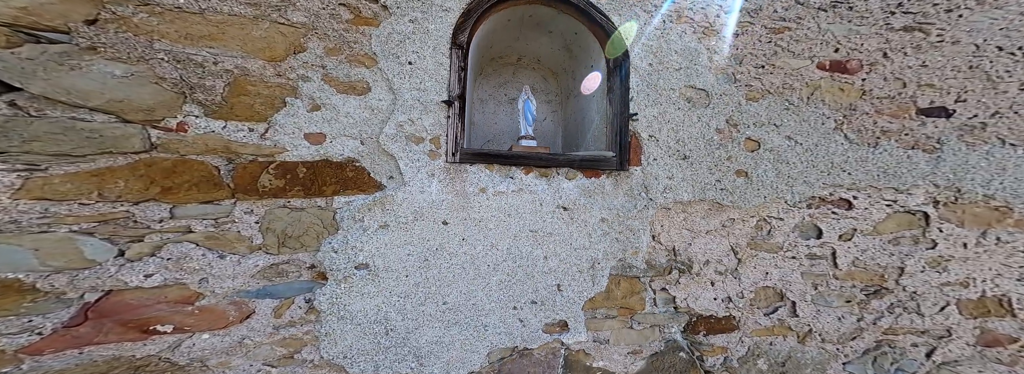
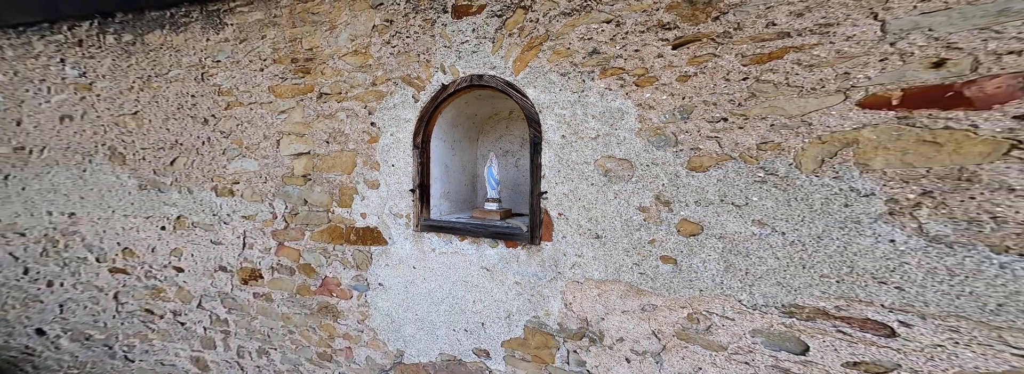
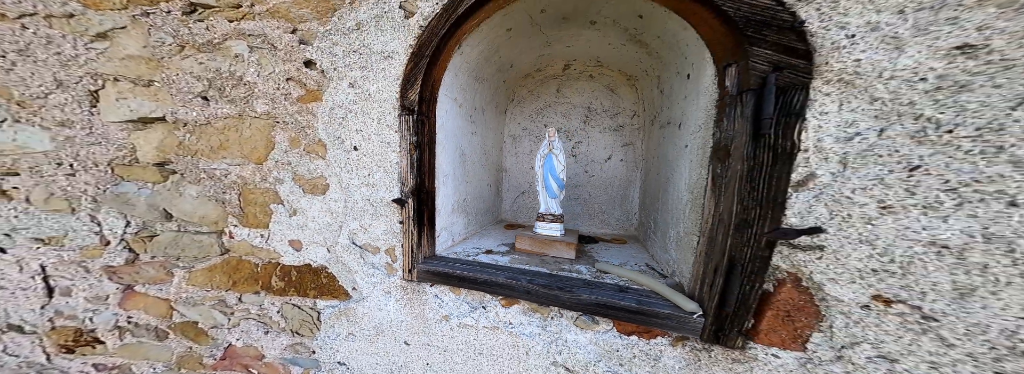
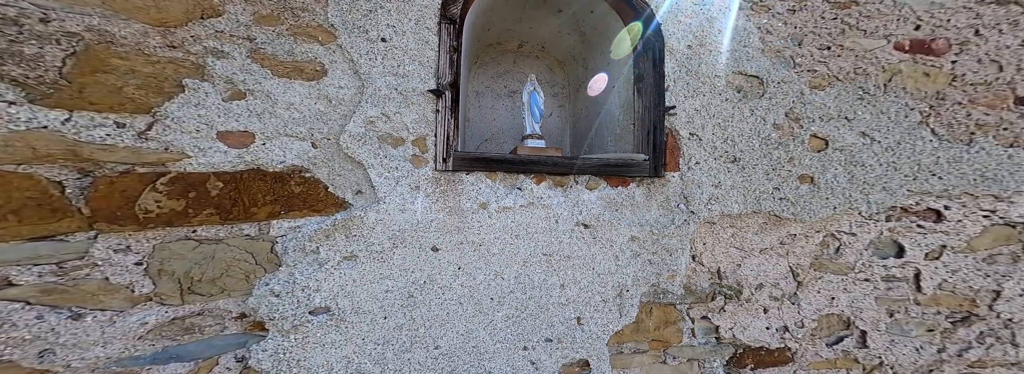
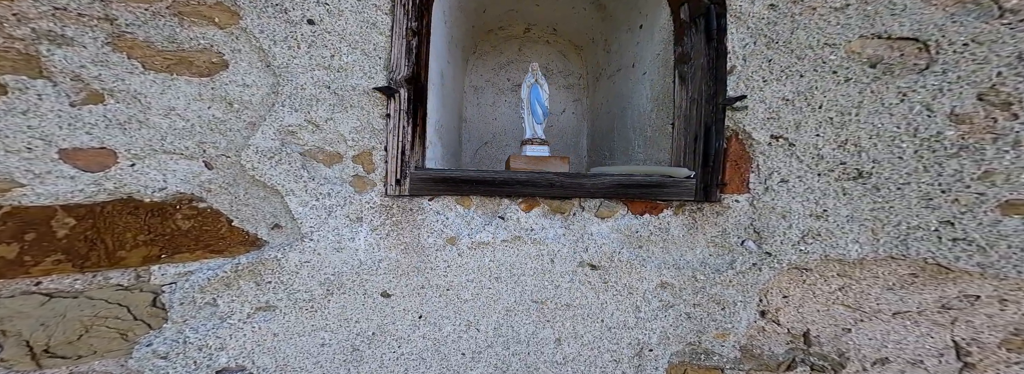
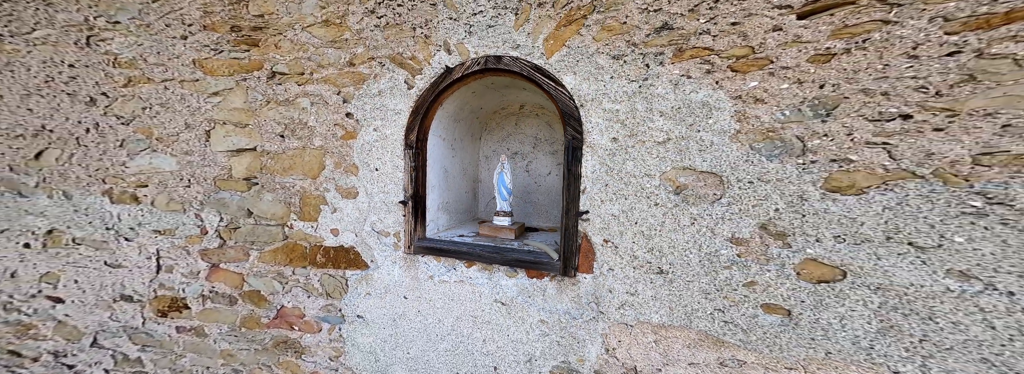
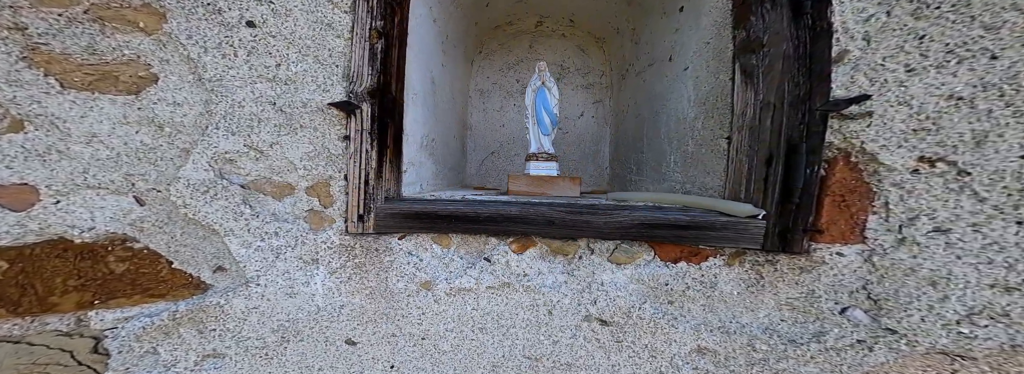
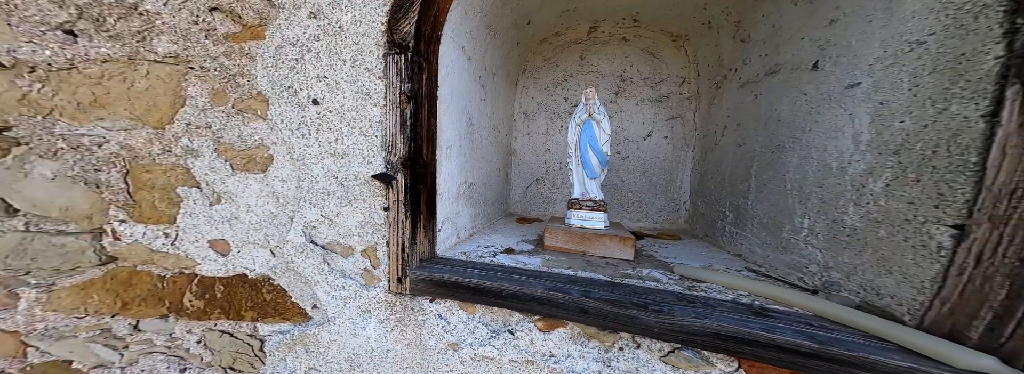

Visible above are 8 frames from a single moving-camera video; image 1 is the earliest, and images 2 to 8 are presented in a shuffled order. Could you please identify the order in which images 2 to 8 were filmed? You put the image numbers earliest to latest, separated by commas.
4, 5, 7, 8, 3, 6, 2
